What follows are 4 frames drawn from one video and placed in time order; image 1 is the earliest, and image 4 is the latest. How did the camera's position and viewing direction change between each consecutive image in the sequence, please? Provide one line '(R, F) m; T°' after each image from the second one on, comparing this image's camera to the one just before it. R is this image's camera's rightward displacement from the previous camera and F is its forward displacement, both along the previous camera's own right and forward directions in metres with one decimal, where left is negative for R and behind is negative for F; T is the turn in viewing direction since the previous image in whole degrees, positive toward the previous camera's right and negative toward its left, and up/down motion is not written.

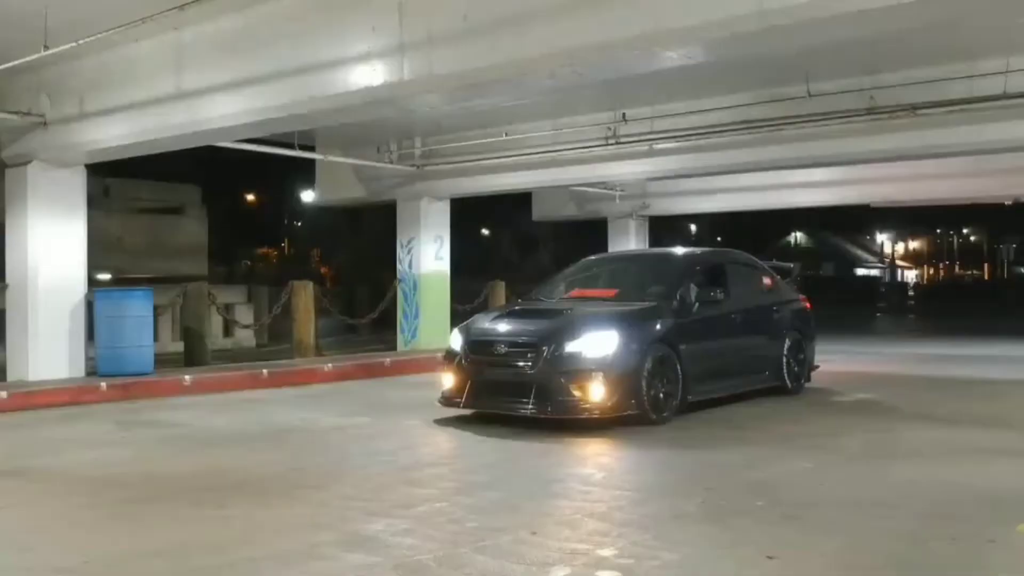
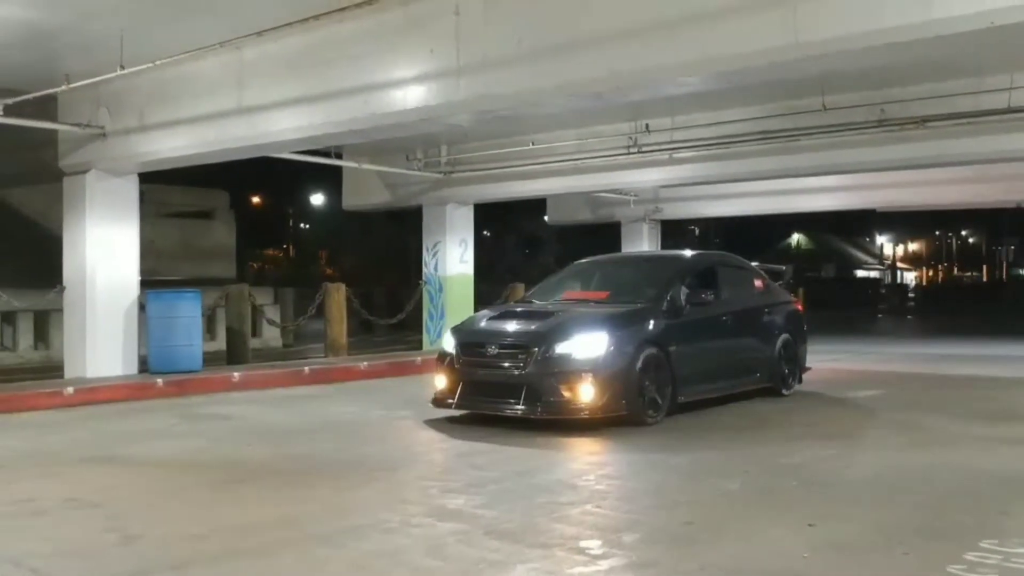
(-0.4, -0.7) m; 0°
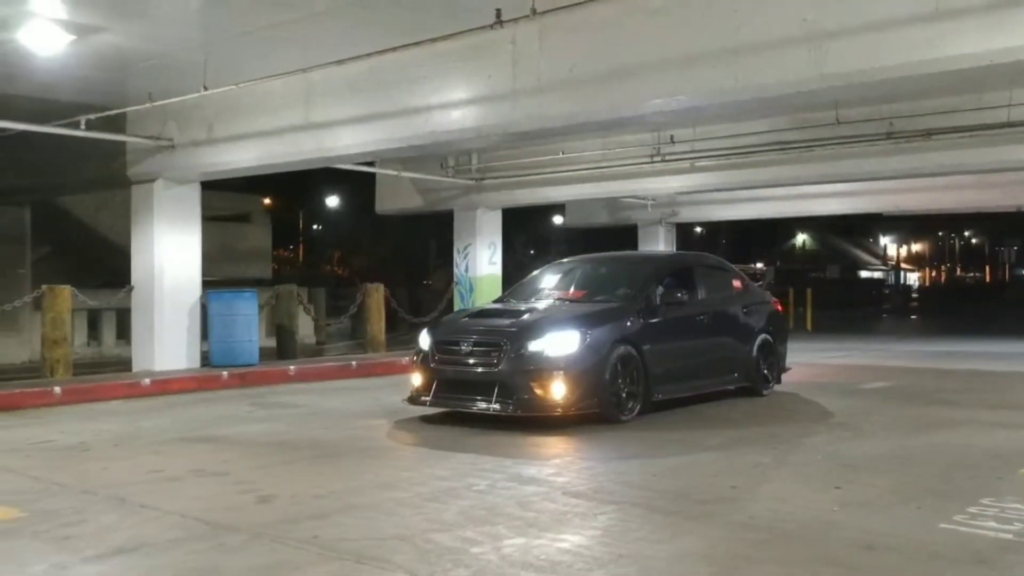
(-0.5, -1.0) m; 0°
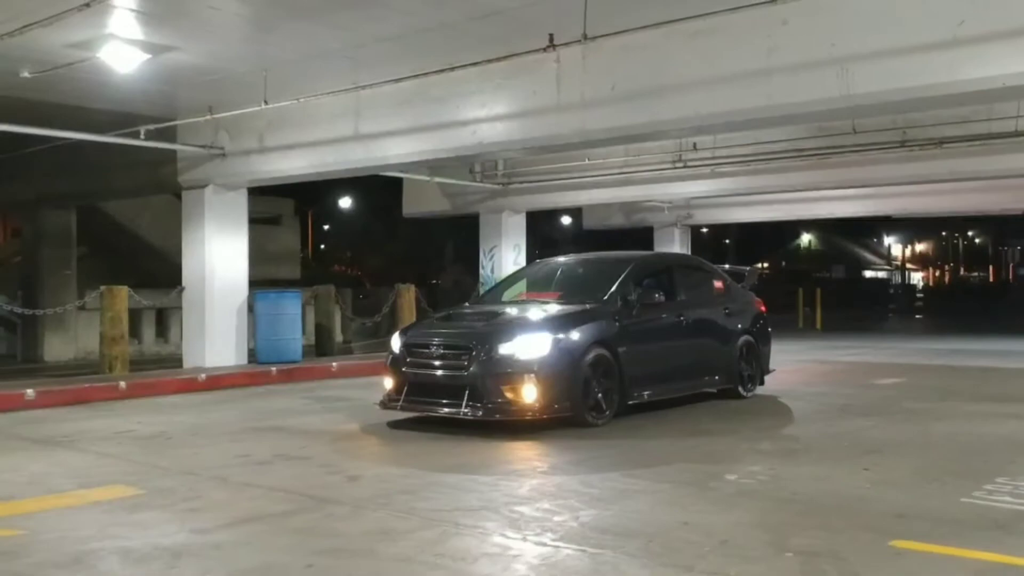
(-0.5, -0.8) m; 0°
